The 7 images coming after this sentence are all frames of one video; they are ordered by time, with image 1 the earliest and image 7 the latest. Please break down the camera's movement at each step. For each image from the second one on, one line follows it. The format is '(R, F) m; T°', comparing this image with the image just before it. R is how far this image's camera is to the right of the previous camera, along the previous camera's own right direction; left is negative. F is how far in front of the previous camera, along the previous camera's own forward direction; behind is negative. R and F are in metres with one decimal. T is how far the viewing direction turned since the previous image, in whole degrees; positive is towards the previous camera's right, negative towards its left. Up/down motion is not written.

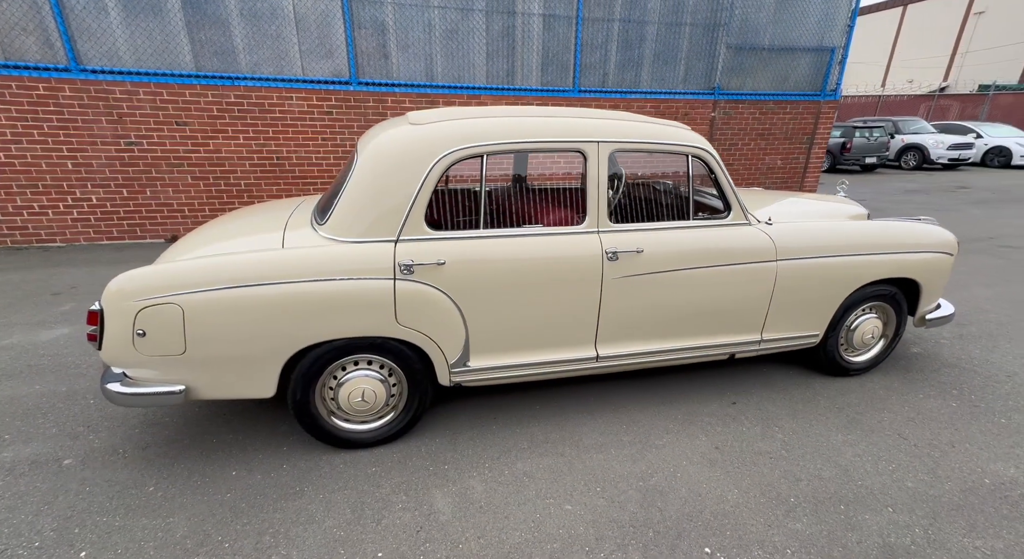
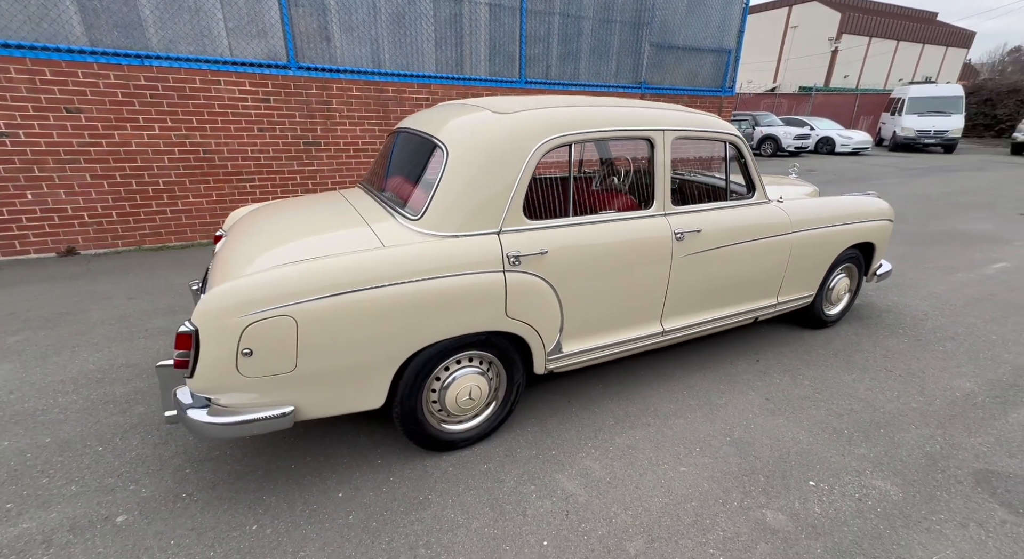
(-1.1, +0.1) m; +14°
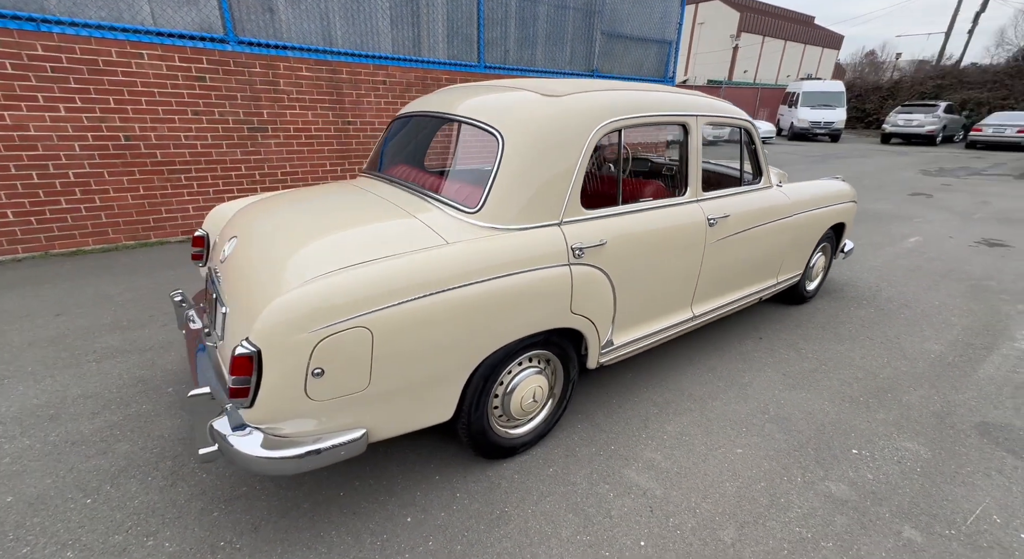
(-0.7, +0.2) m; +10°
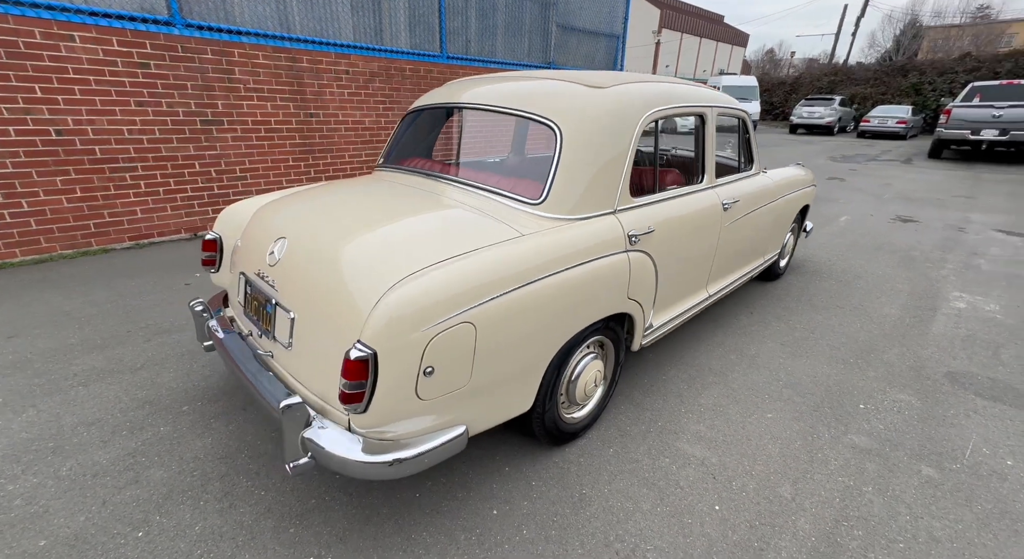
(-0.6, 0.0) m; +8°
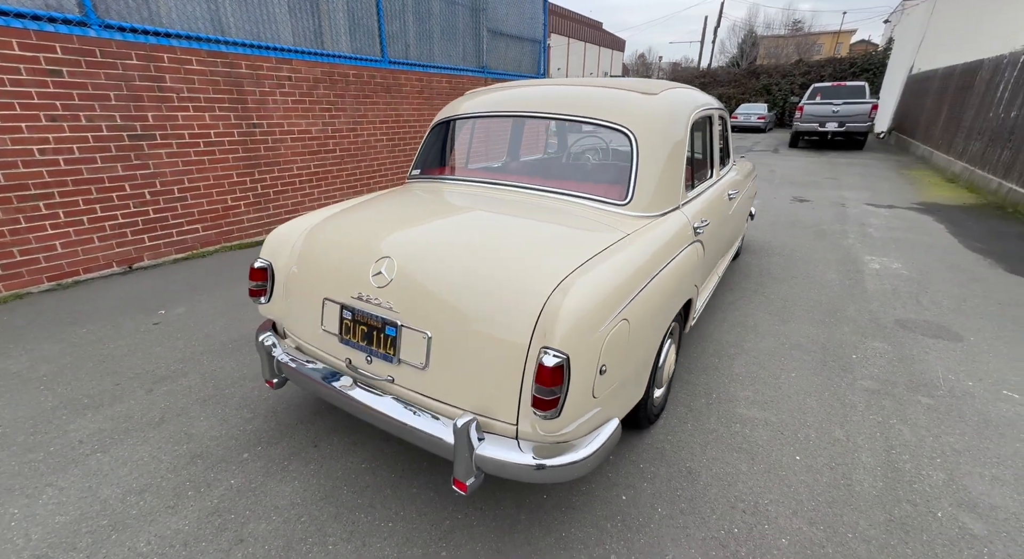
(-0.9, 0.0) m; +12°
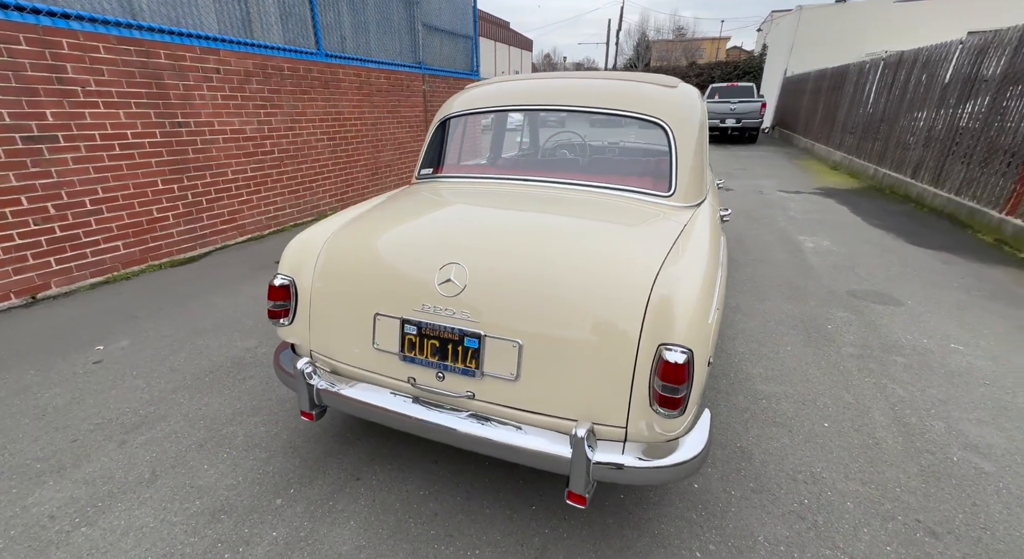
(-0.6, +0.2) m; +10°
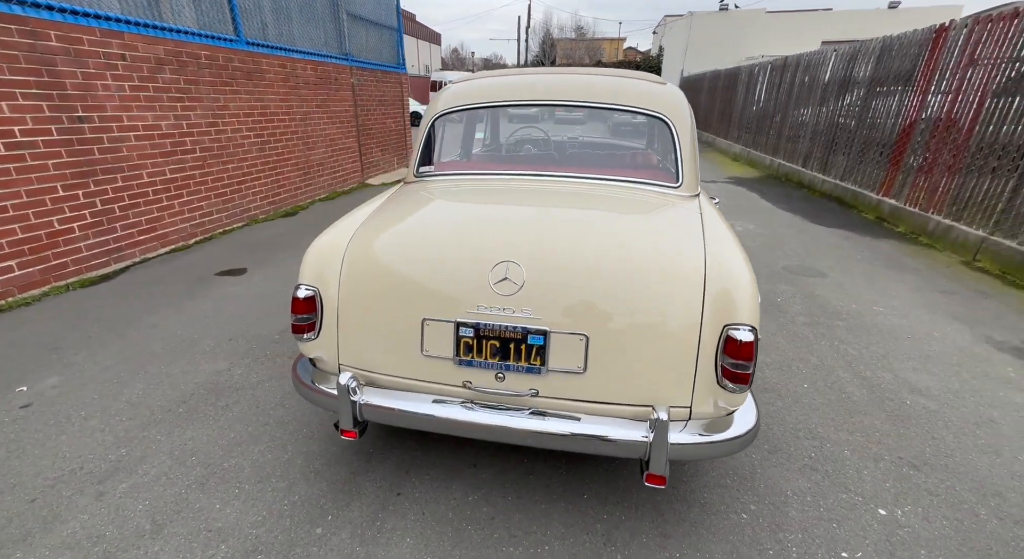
(-0.5, +0.1) m; +11°
